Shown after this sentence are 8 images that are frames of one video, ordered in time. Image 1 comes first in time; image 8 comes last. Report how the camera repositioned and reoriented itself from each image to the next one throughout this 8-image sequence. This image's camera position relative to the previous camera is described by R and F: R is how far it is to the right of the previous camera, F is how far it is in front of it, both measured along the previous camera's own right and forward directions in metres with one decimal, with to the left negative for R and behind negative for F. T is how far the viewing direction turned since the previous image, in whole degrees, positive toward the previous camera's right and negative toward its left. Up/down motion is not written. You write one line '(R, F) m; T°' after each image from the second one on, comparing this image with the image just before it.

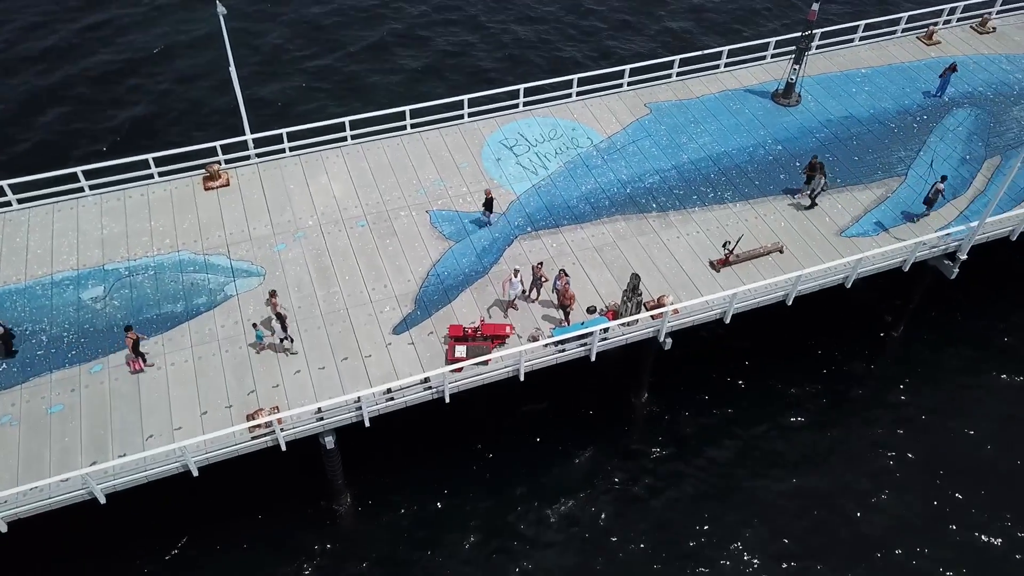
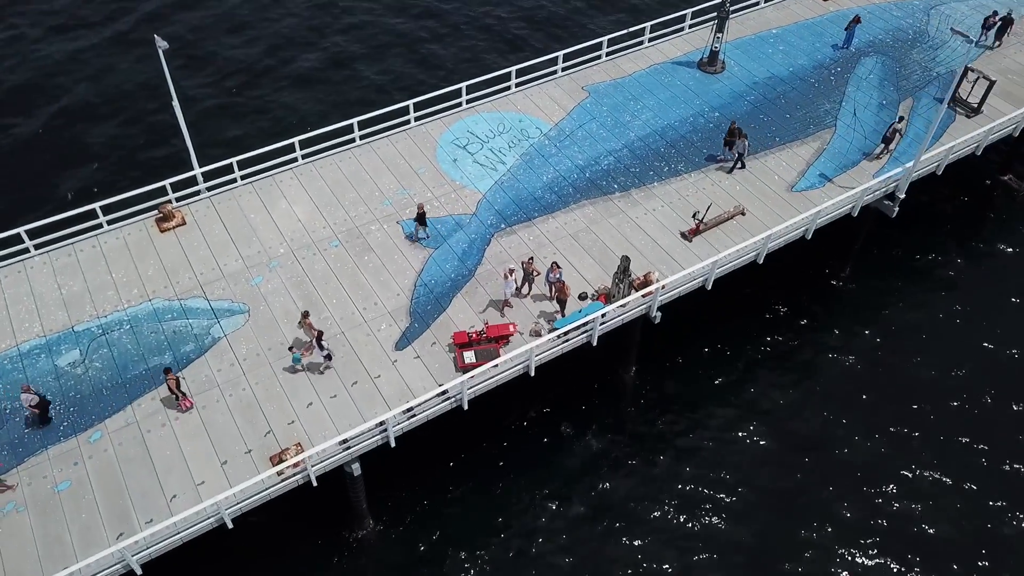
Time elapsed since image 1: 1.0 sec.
(-3.1, -0.1) m; +7°
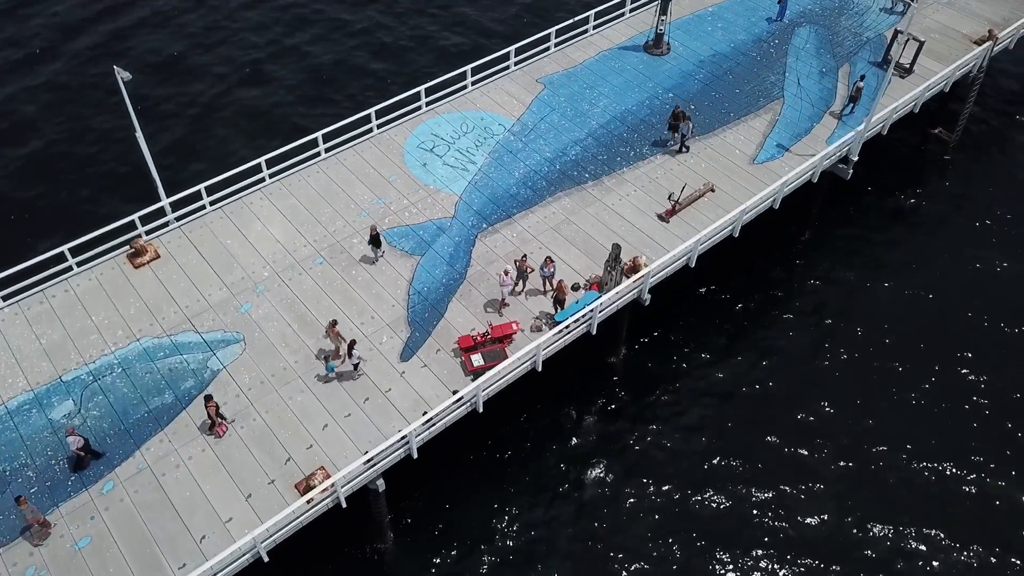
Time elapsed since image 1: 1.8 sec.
(-2.3, -0.2) m; +5°
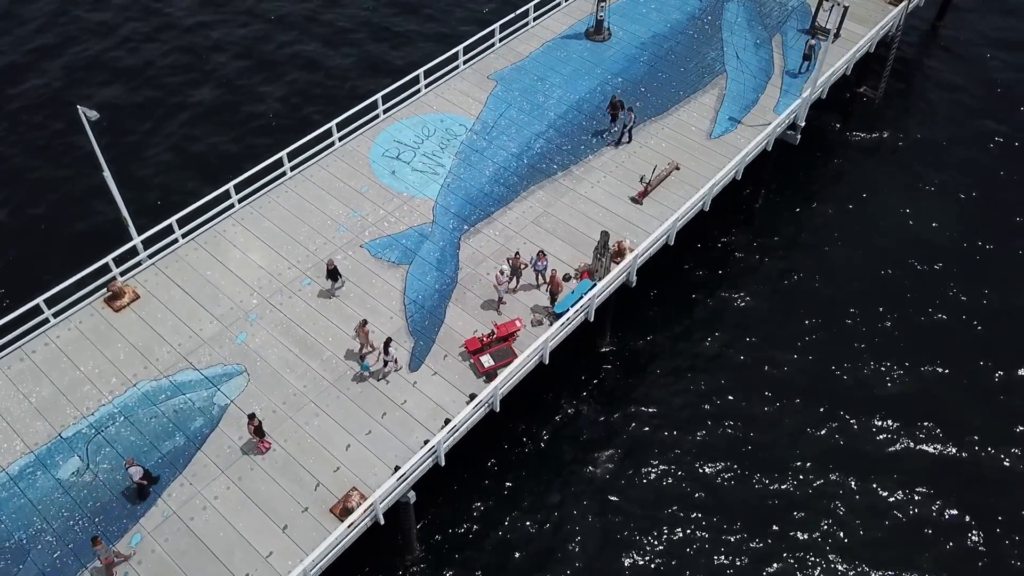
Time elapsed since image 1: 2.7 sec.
(-2.5, -0.2) m; +6°
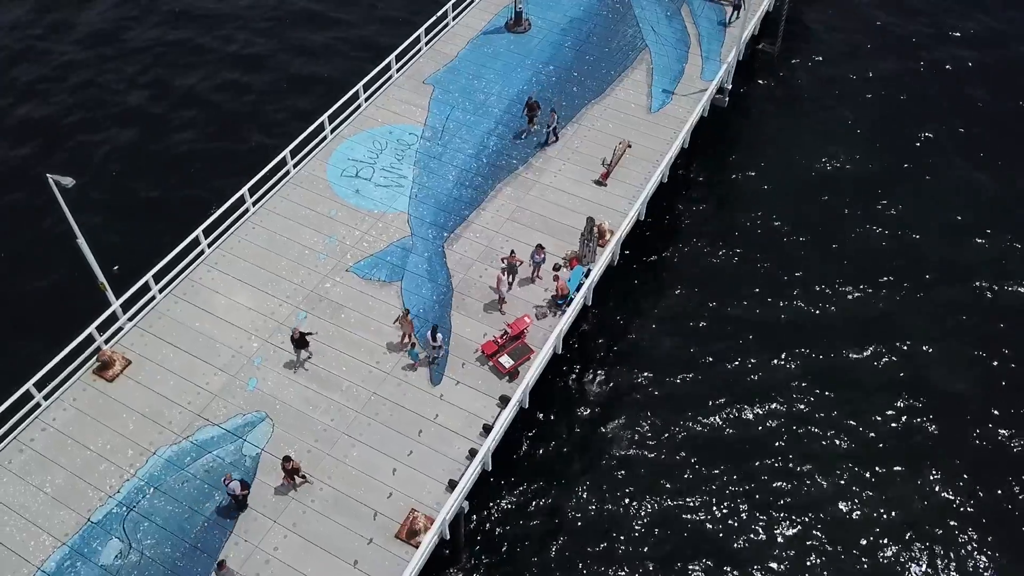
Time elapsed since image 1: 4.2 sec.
(-3.8, -0.3) m; +8°
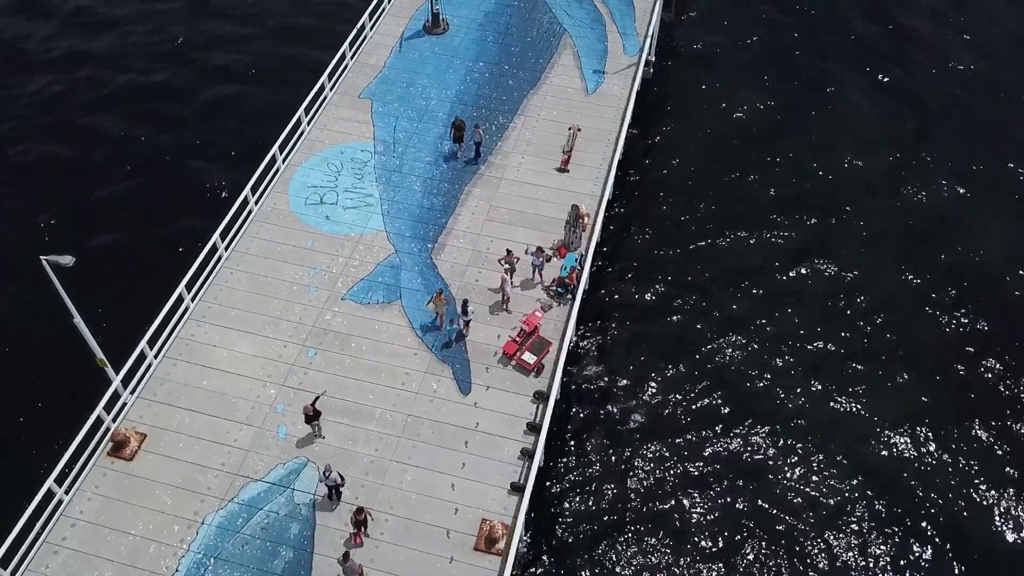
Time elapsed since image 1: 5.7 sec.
(-4.2, -0.1) m; +9°
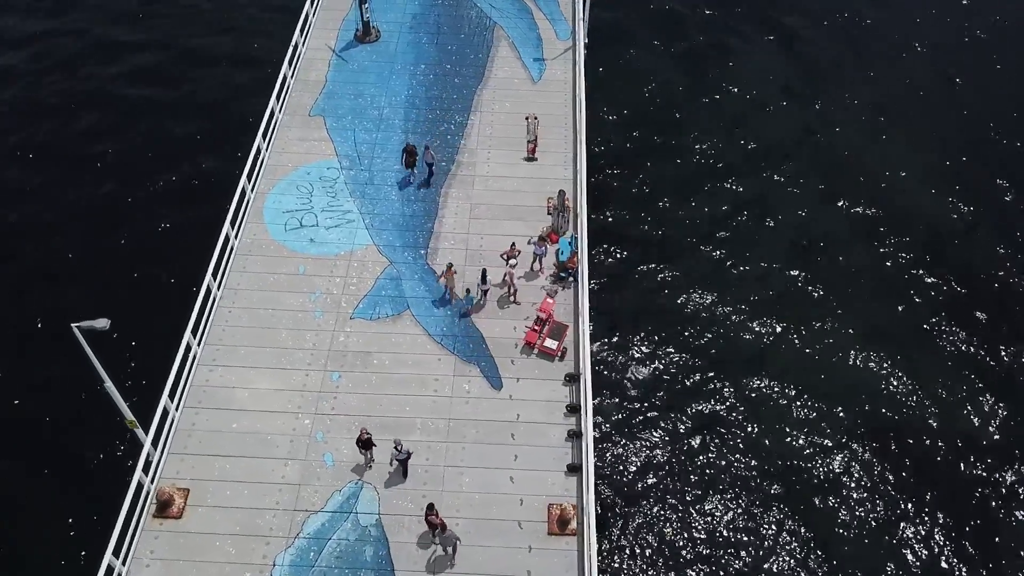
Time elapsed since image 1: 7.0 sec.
(-4.0, -0.3) m; +8°
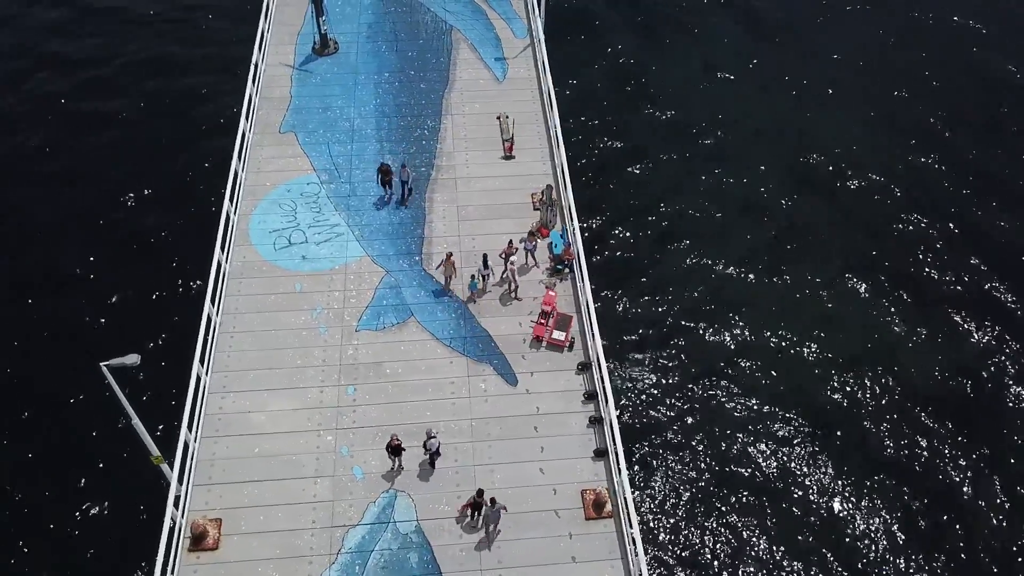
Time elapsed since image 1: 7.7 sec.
(-2.3, -0.3) m; +5°
